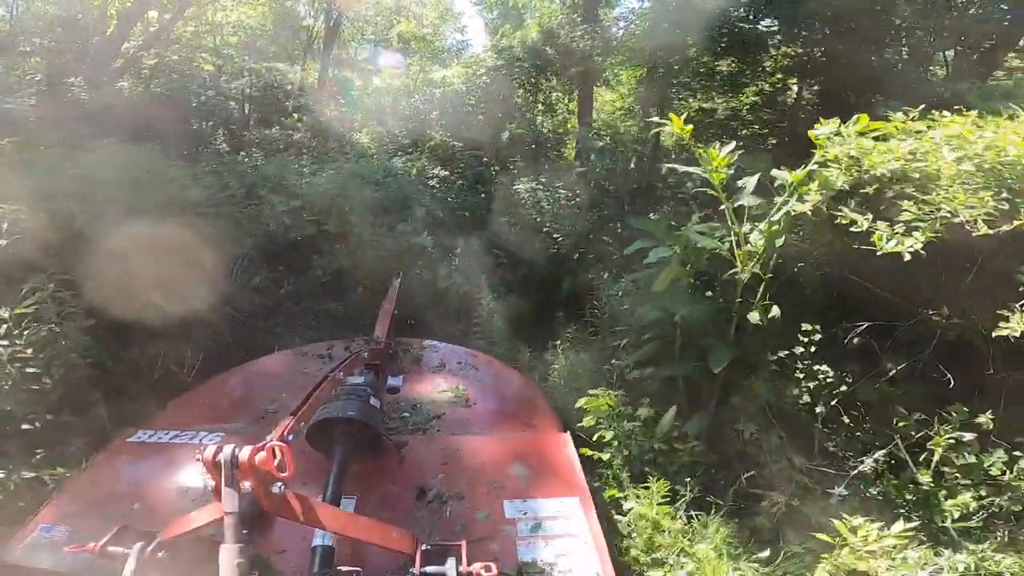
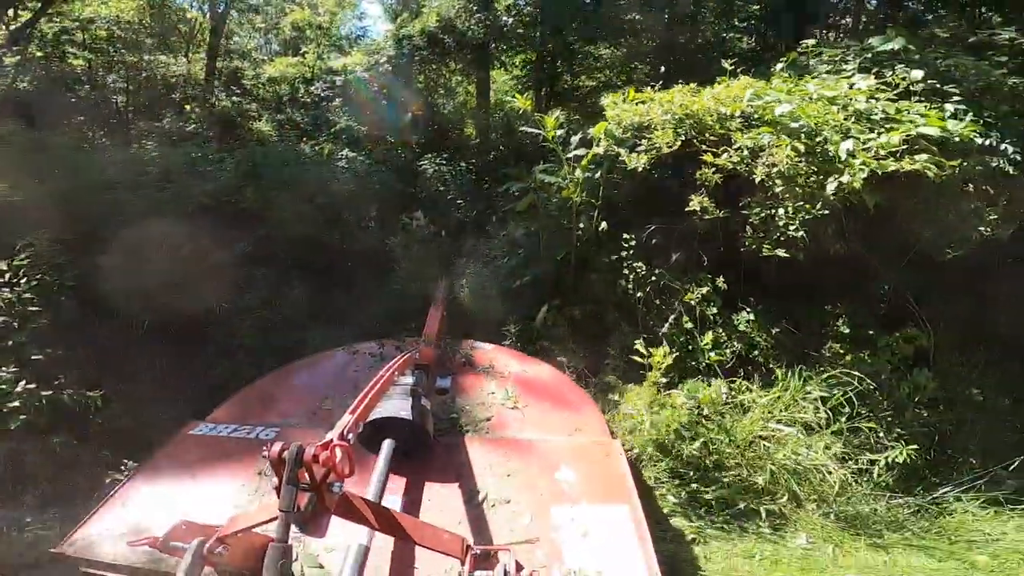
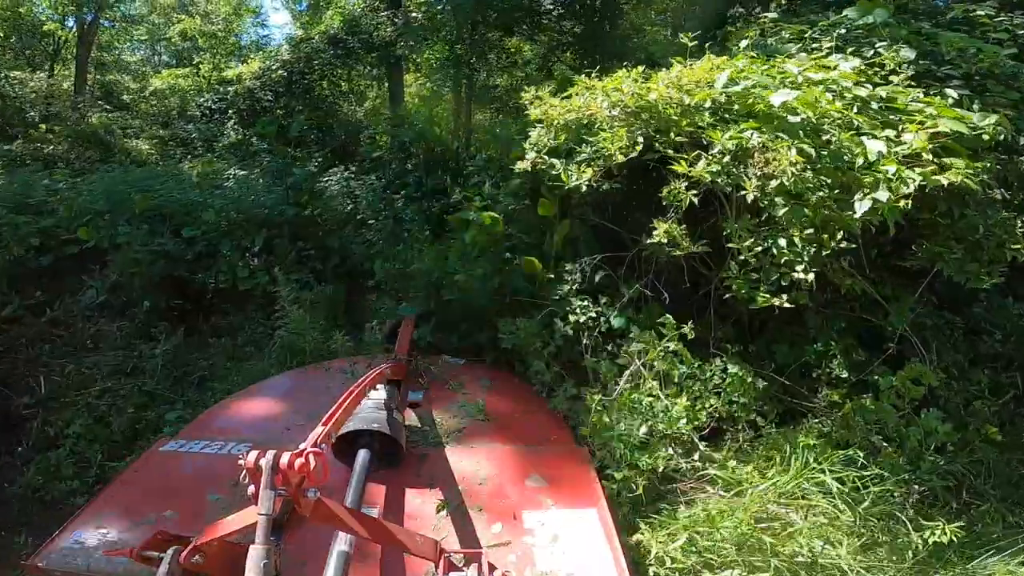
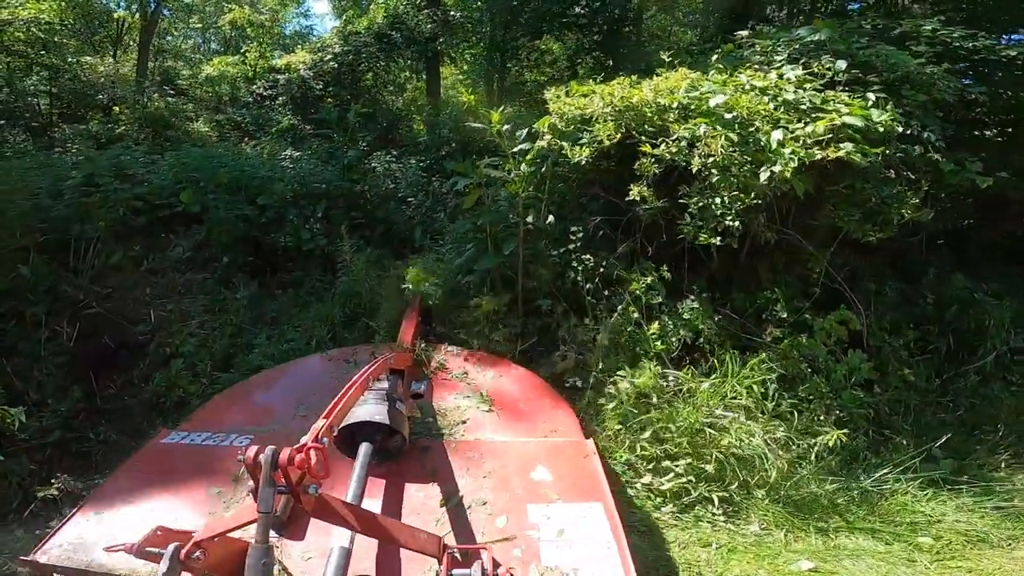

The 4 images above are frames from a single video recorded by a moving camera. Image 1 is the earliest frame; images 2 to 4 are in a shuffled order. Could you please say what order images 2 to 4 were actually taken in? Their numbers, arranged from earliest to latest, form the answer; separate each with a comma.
2, 4, 3
